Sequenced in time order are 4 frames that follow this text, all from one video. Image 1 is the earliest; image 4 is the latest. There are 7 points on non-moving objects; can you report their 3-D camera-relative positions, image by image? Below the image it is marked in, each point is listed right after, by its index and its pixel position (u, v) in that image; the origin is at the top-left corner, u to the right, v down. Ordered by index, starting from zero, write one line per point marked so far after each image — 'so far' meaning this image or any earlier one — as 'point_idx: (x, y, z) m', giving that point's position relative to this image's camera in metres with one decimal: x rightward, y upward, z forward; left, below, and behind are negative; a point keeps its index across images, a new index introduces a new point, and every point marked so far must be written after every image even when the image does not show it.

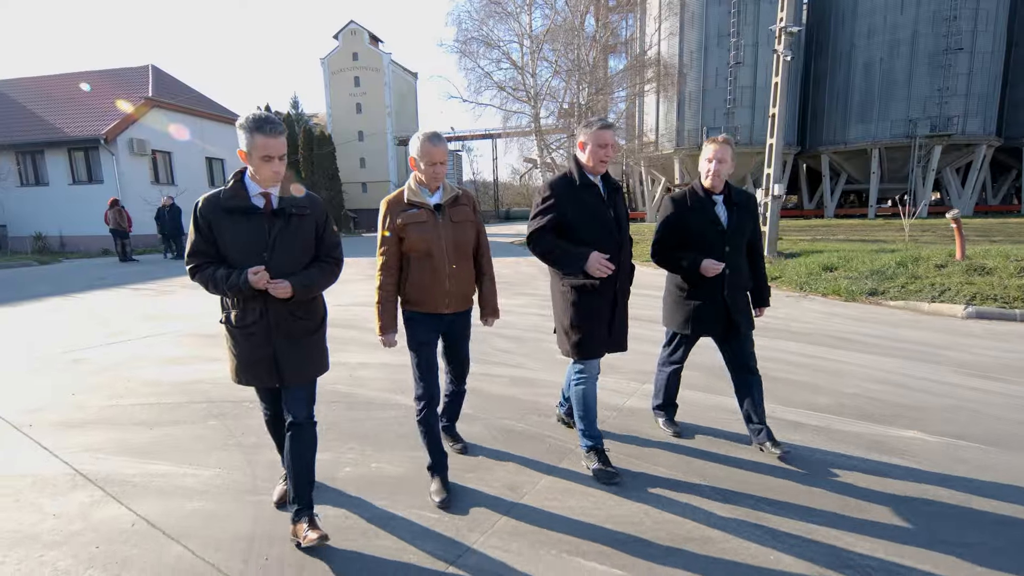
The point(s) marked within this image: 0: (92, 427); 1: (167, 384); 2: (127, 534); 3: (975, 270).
0: (-2.9, -1.0, +3.5) m
1: (-2.9, -0.8, +4.3) m
2: (-1.8, -1.1, +2.4) m
3: (+7.6, +0.3, +8.2) m
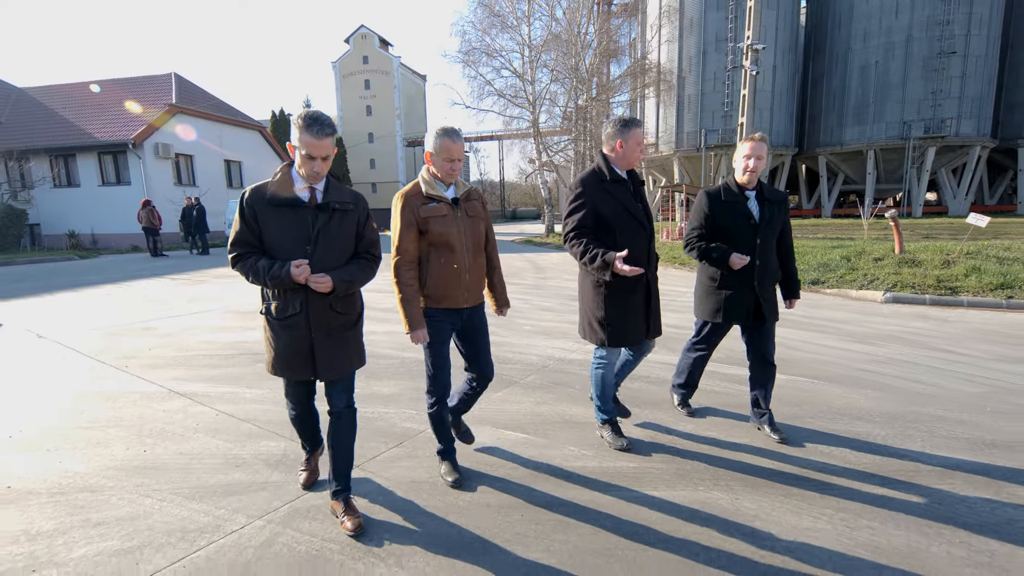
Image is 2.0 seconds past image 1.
0: (-3.2, -0.8, +4.8) m
1: (-3.3, -0.6, +5.6) m
2: (-2.2, -0.9, +3.7) m
3: (+7.3, +0.5, +9.3) m
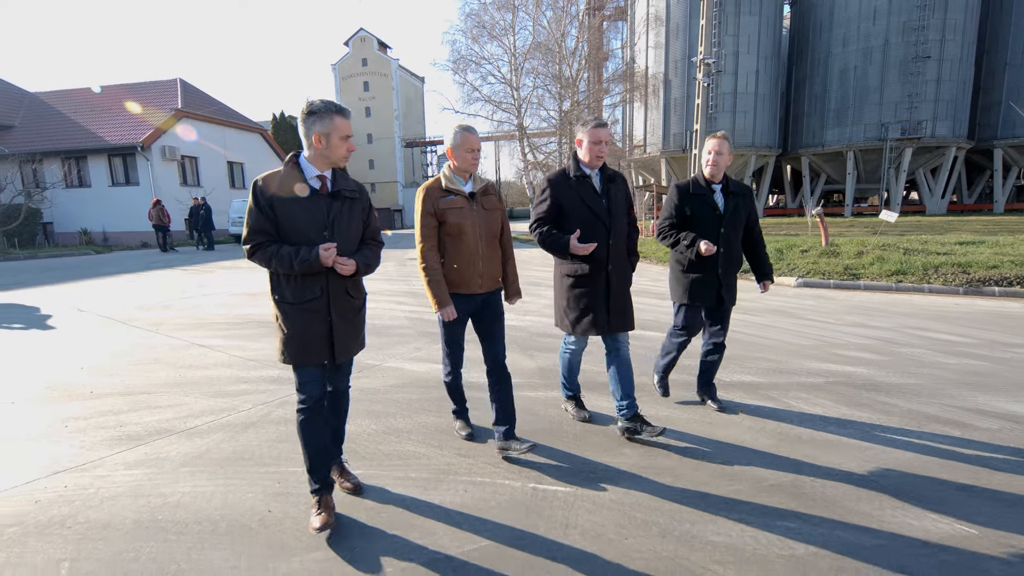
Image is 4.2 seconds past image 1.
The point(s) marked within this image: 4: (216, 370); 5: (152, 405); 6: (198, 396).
0: (-3.9, -0.5, +6.1) m
1: (-3.9, -0.4, +6.9) m
2: (-2.8, -0.7, +5.0) m
3: (+6.7, +0.7, +10.6) m
4: (-2.7, -0.7, +4.6) m
5: (-2.7, -0.9, +3.8) m
6: (-2.5, -0.9, +4.0) m
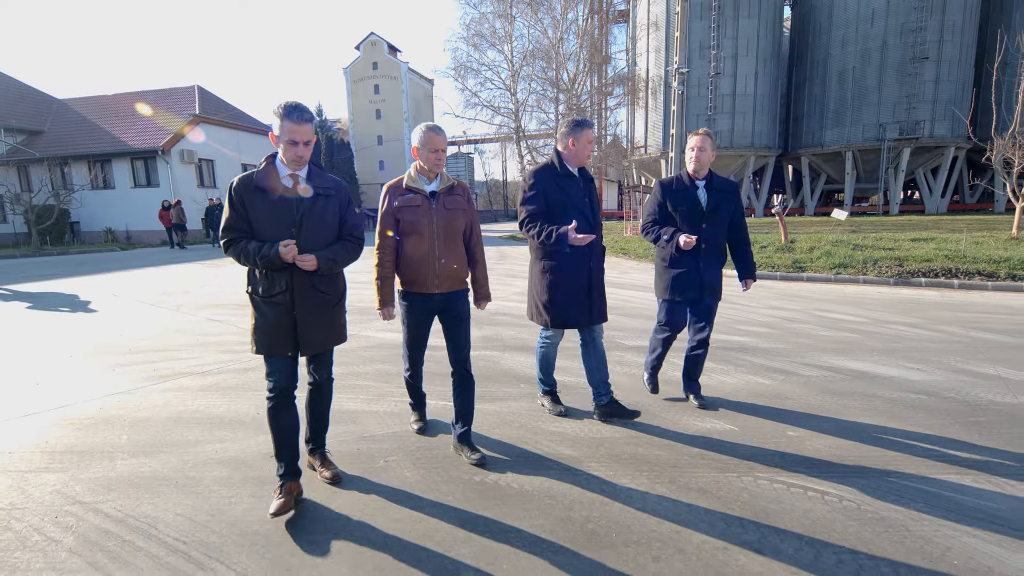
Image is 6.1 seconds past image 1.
0: (-4.4, -0.3, +7.3) m
1: (-4.4, -0.2, +8.1) m
2: (-3.4, -0.5, +6.1) m
3: (+6.3, +0.9, +11.5) m
4: (-3.3, -0.6, +5.7) m
5: (-3.3, -0.7, +4.9) m
6: (-3.1, -0.7, +5.1) m
